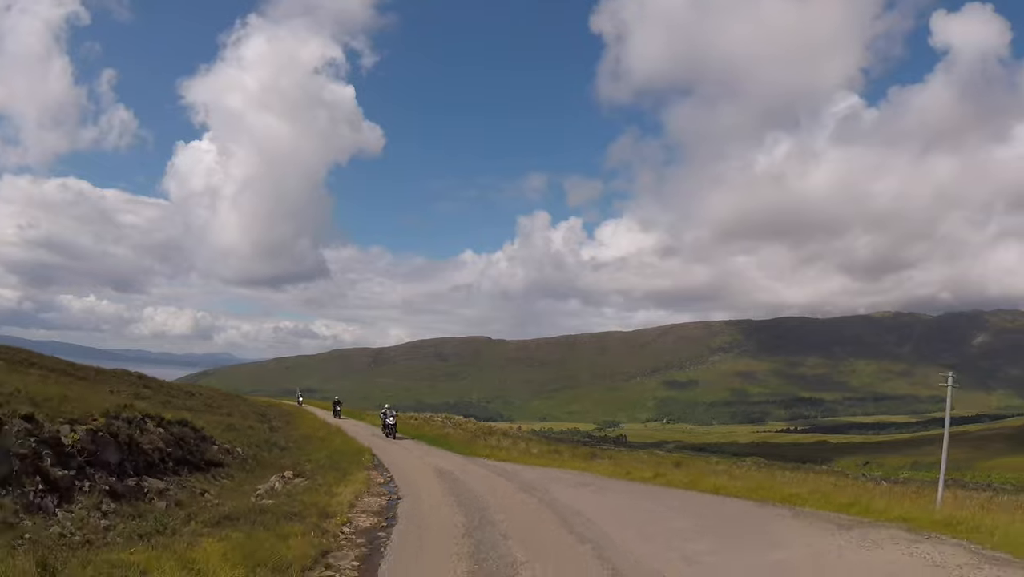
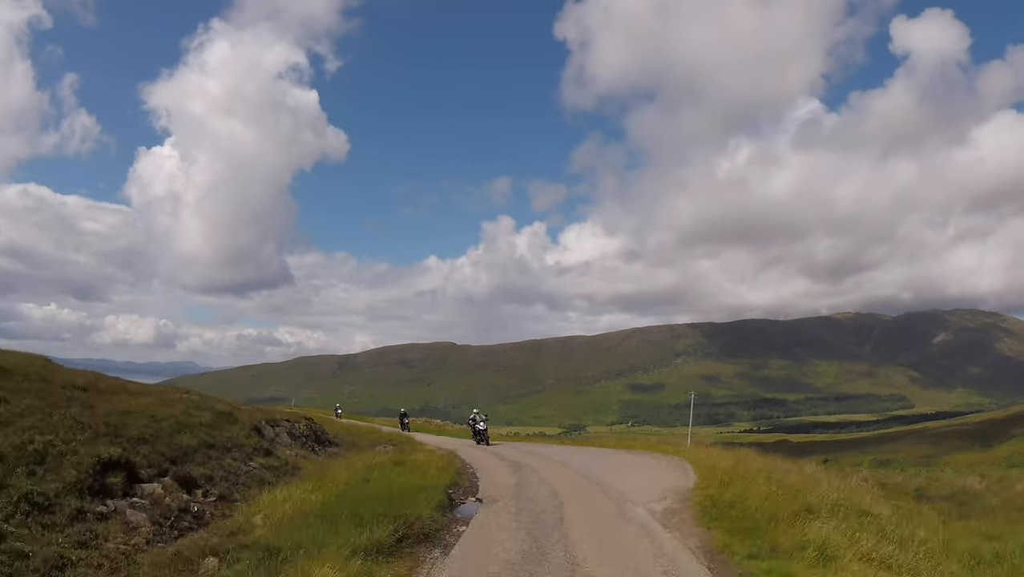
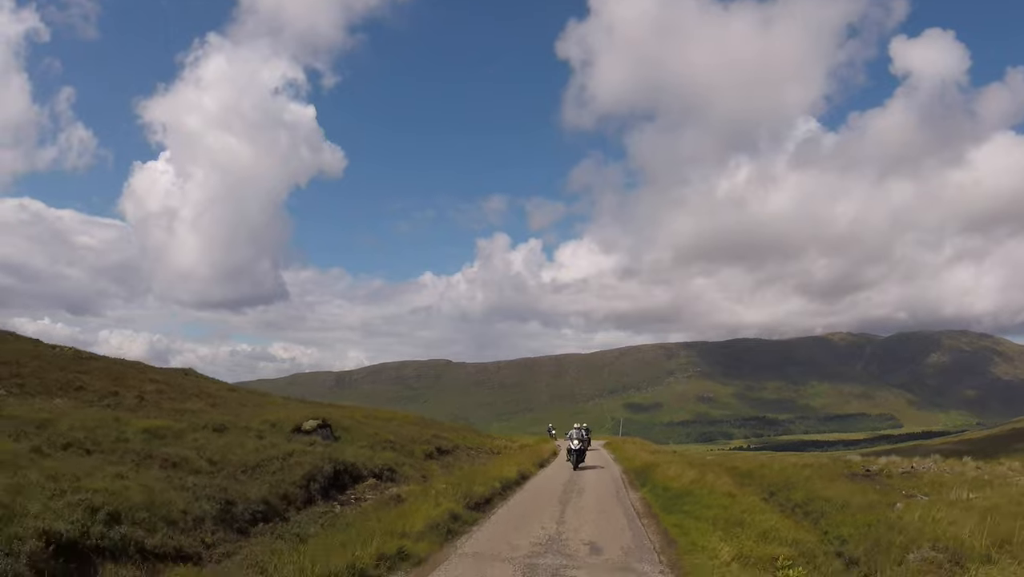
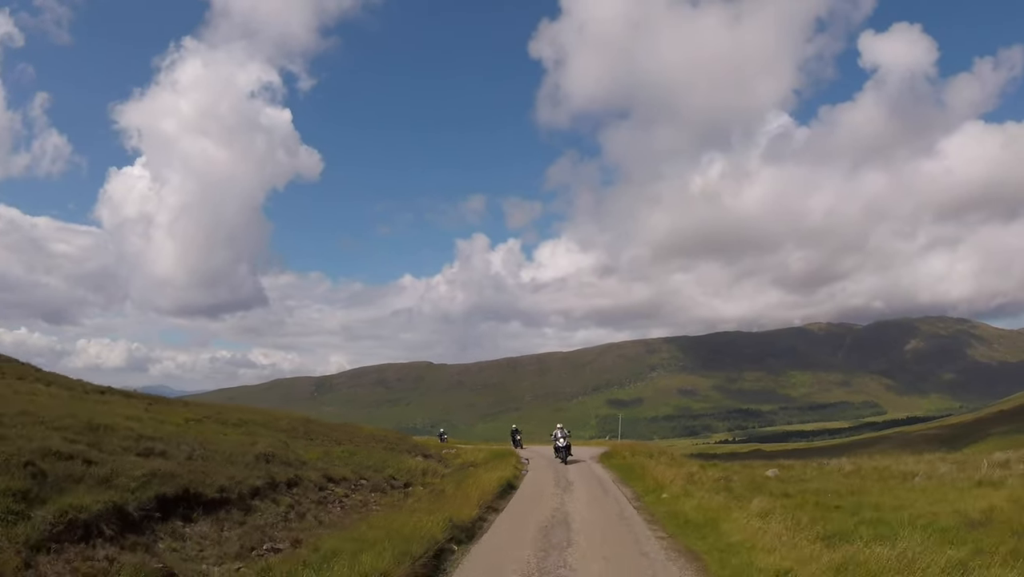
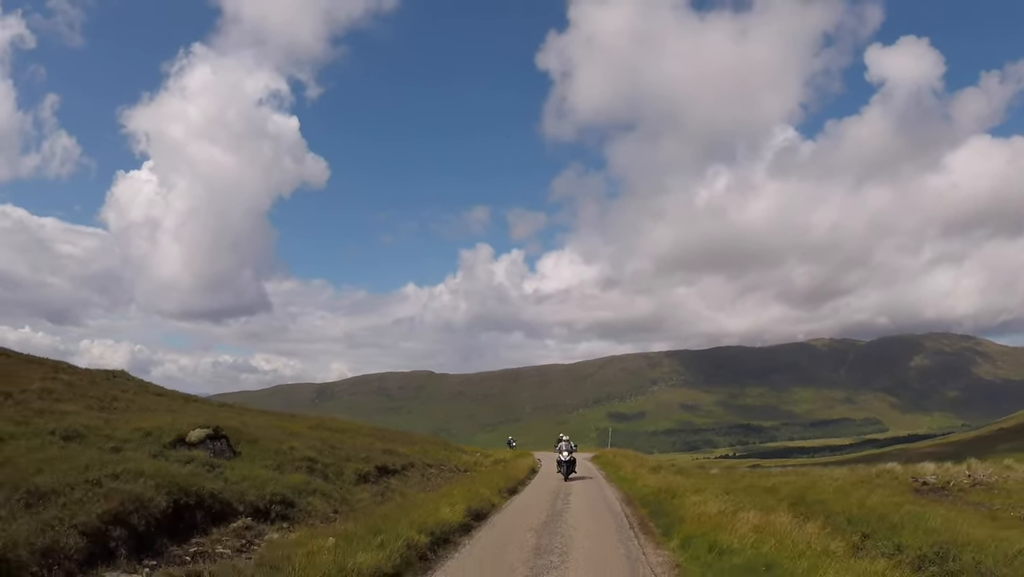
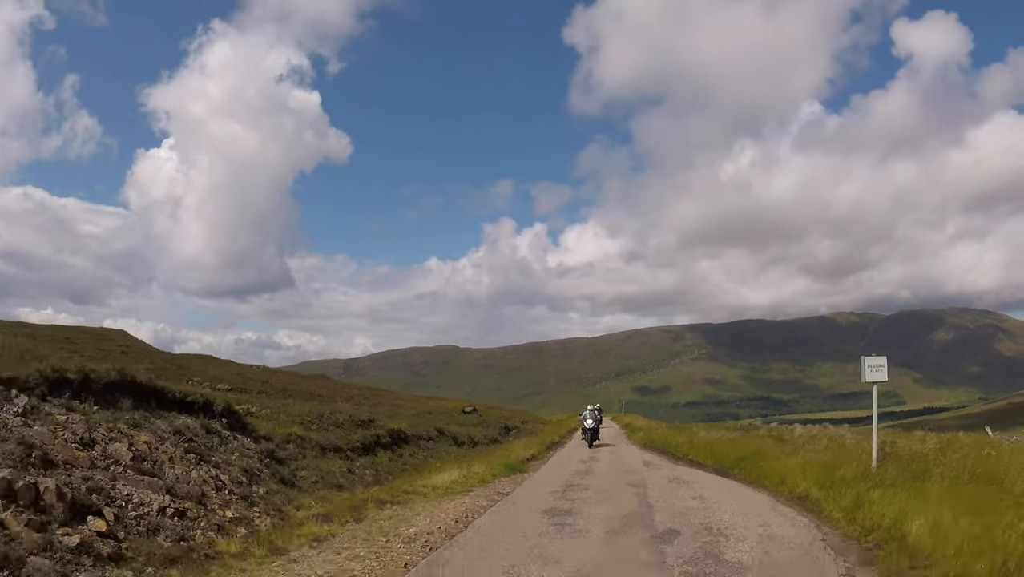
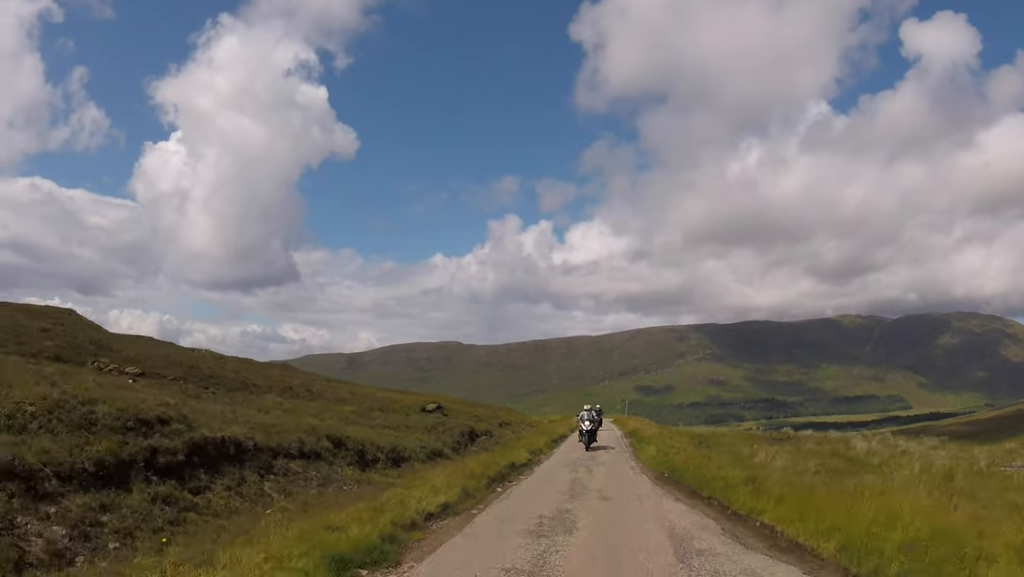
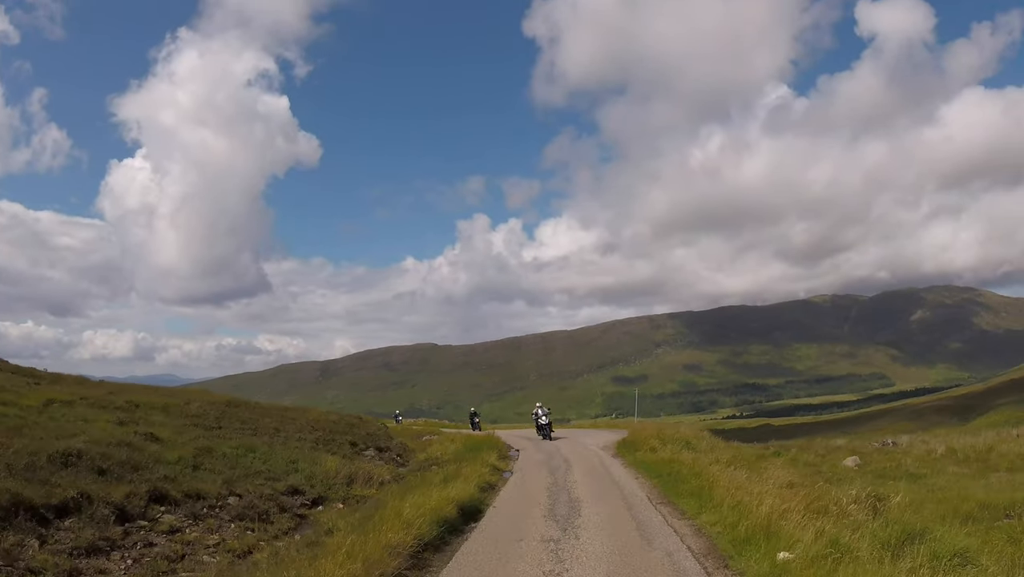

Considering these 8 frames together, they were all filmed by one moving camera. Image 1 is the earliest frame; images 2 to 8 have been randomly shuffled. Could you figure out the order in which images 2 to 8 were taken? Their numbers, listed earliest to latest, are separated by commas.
2, 8, 4, 5, 3, 7, 6
